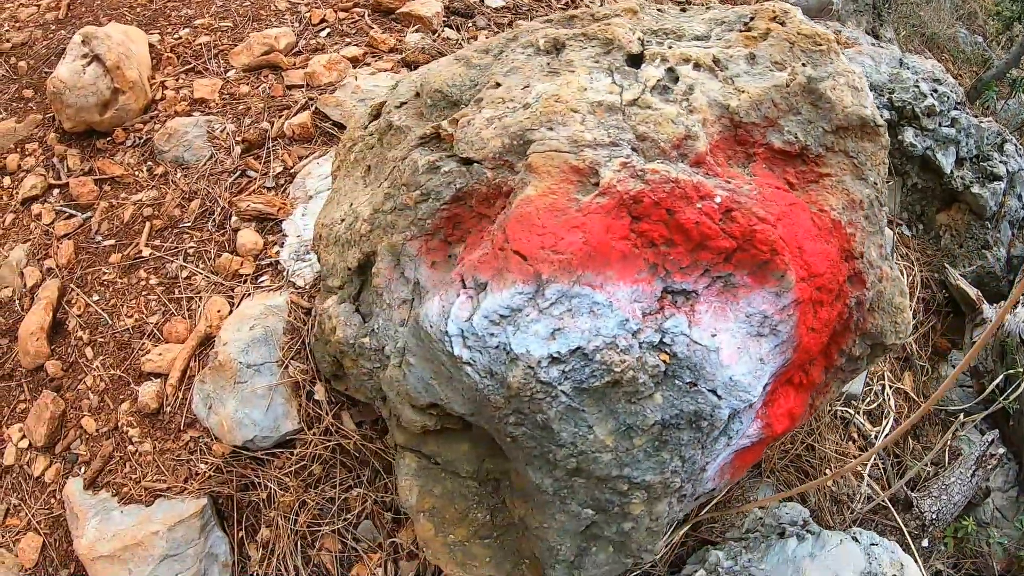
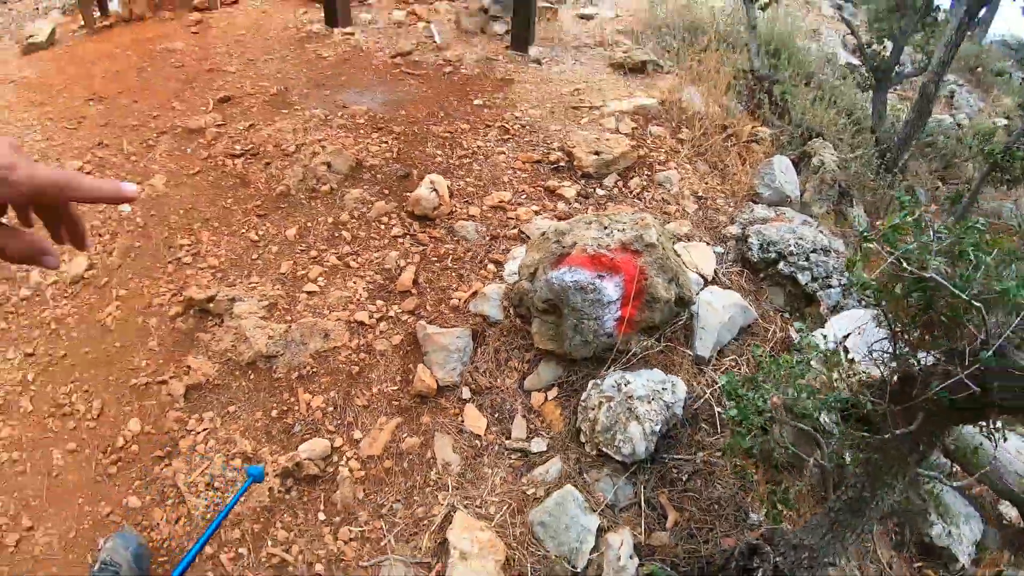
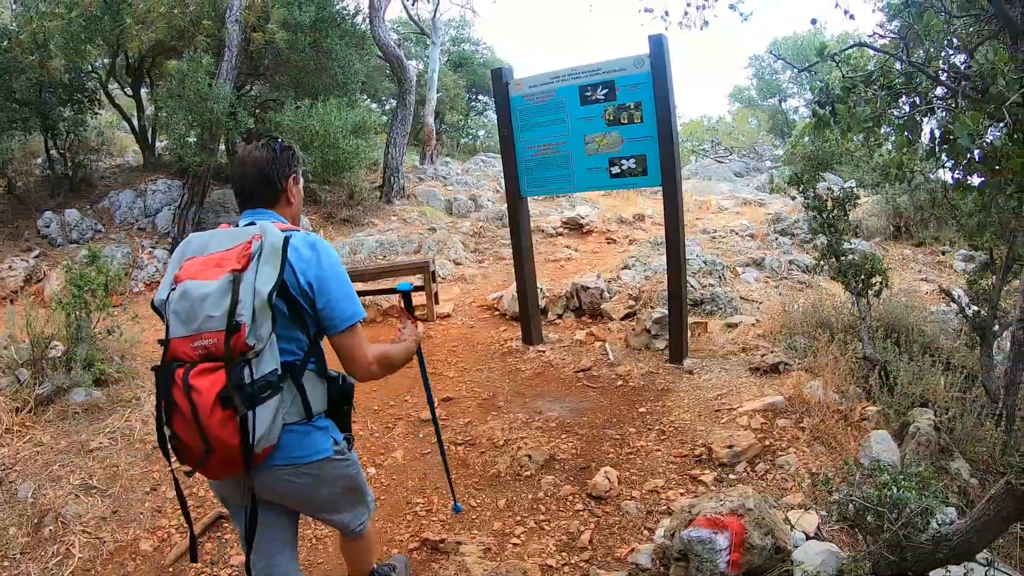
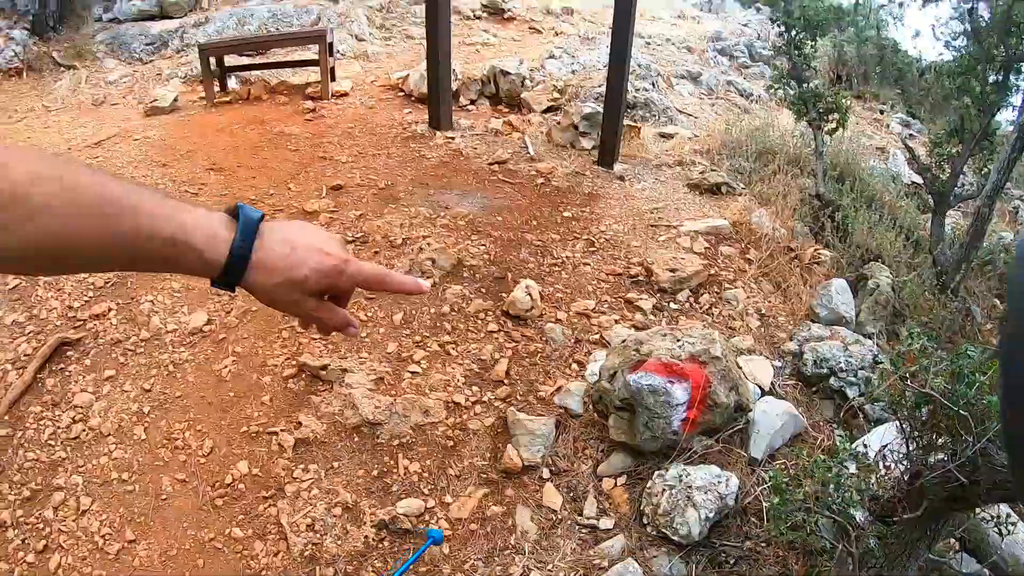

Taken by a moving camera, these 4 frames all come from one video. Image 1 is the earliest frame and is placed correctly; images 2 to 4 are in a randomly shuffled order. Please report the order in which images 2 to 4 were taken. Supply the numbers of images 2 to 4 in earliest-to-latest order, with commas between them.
2, 4, 3
